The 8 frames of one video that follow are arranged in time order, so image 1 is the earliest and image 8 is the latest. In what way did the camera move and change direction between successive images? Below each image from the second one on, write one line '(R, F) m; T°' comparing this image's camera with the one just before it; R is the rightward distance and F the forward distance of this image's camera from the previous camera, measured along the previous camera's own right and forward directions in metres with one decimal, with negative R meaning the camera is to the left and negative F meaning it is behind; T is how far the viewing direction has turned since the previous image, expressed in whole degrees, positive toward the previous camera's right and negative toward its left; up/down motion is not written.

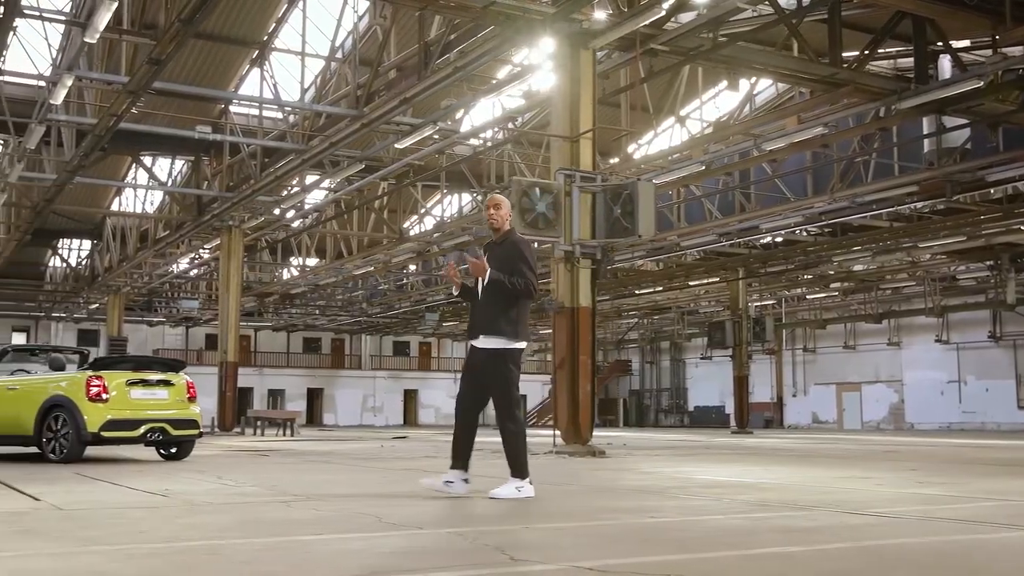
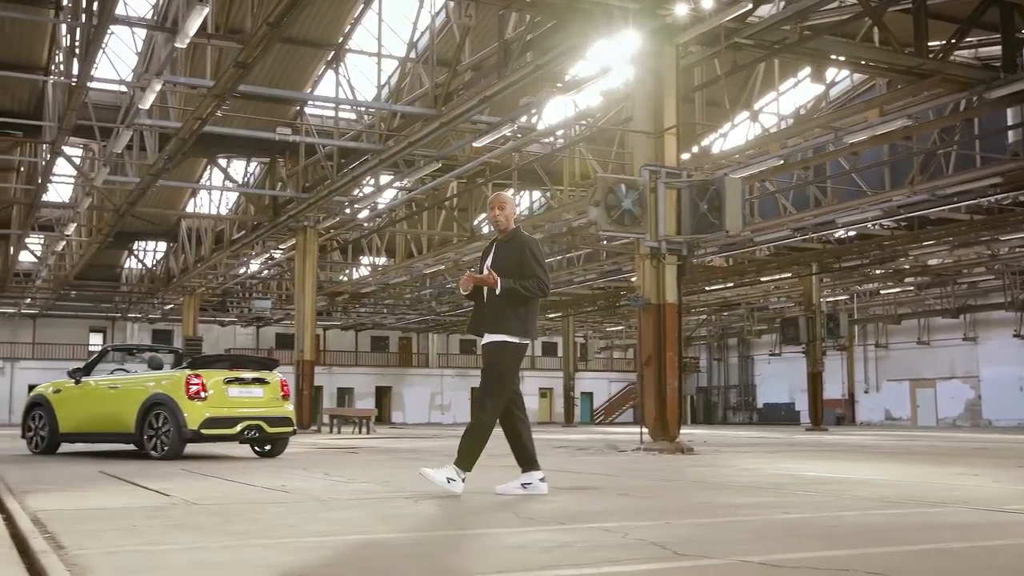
(-0.3, 0.0) m; -3°
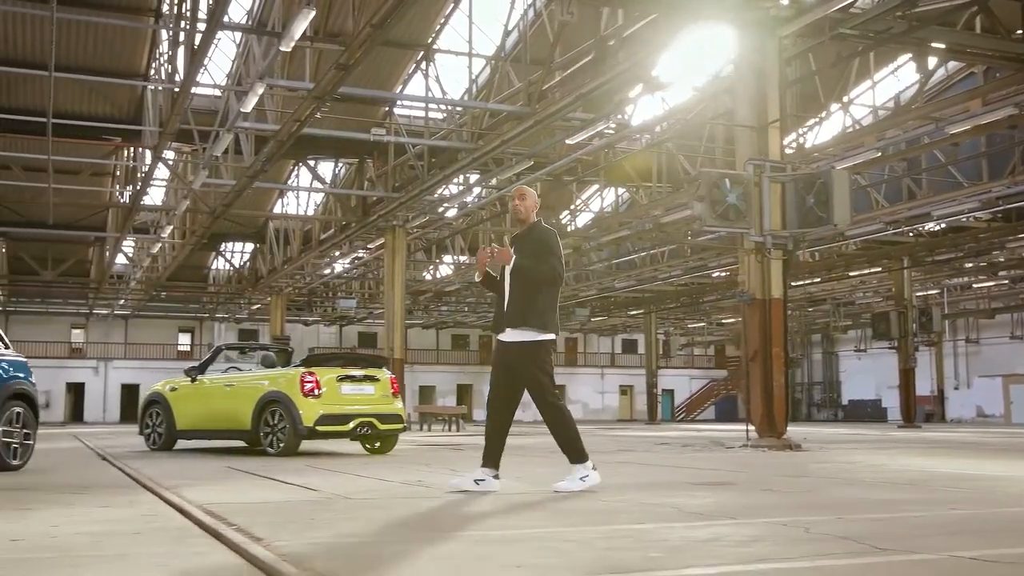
(-0.4, 0.0) m; -4°
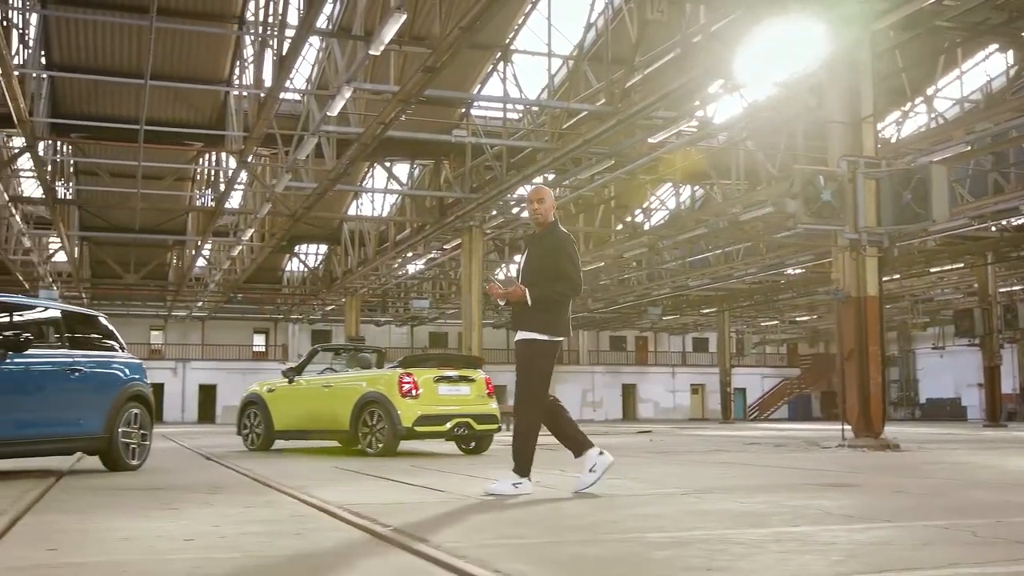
(-0.3, 0.0) m; -3°
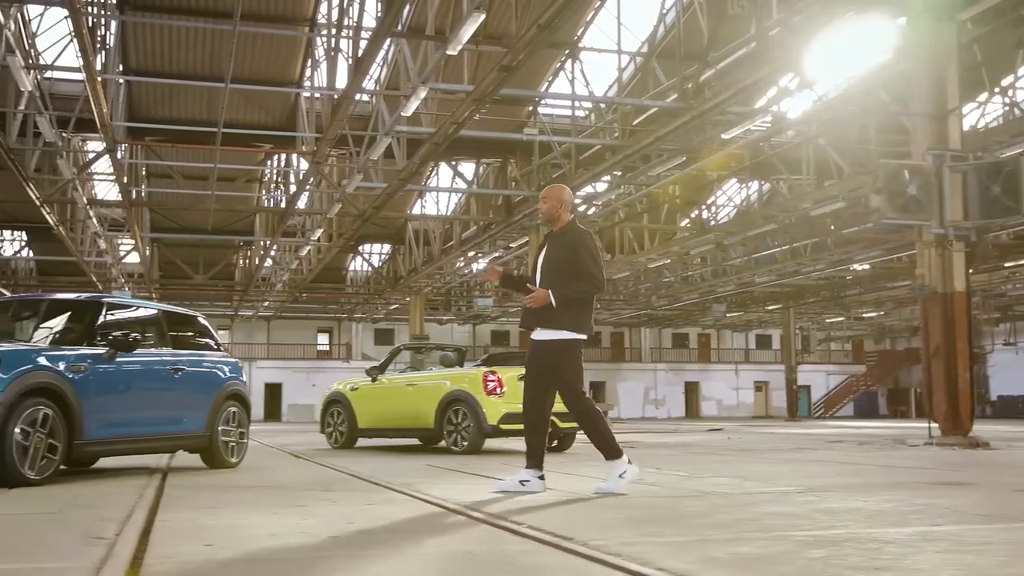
(-0.3, 0.0) m; -3°
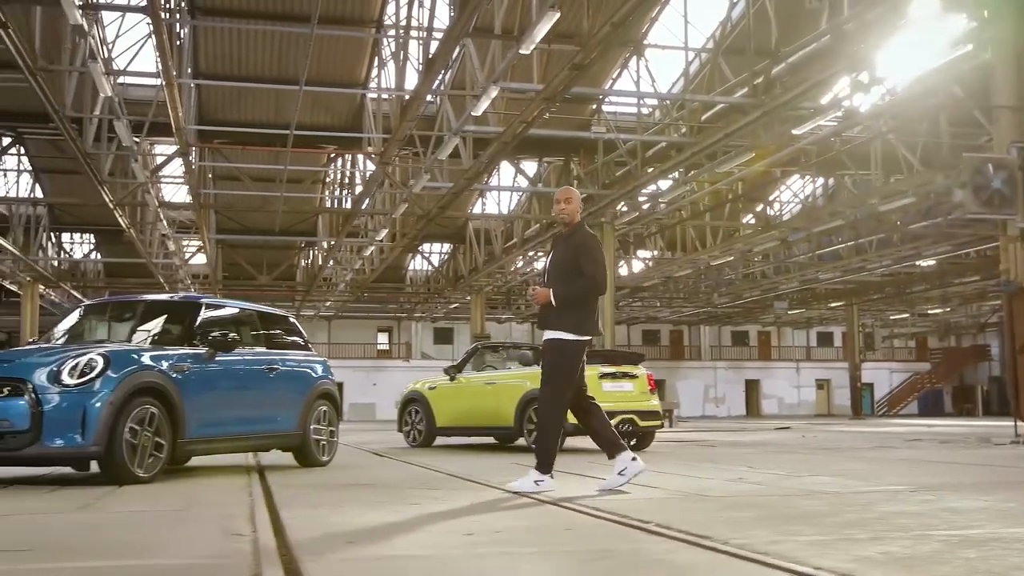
(-0.3, 0.0) m; -3°
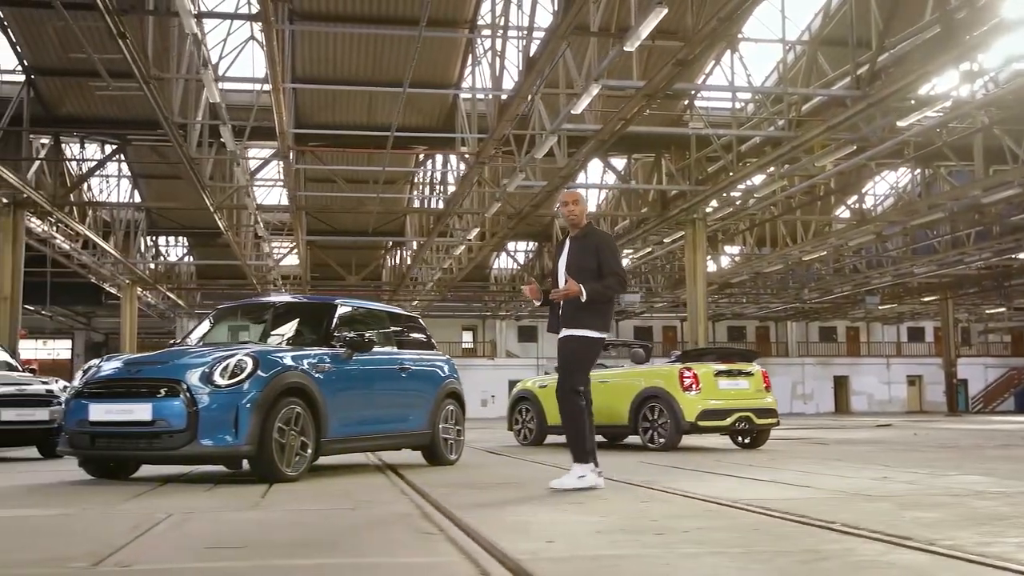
(-0.4, 0.0) m; -4°
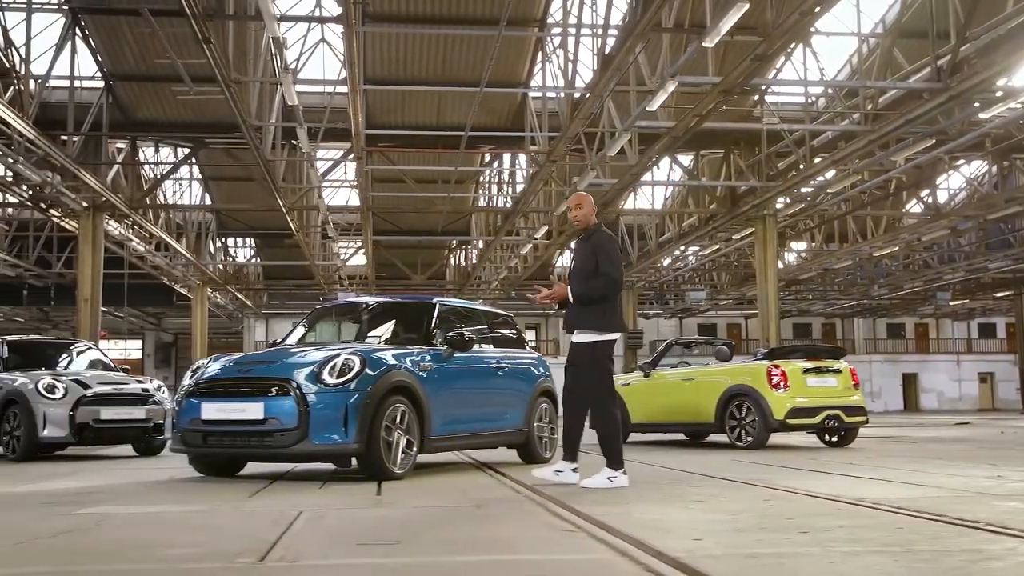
(-0.3, 0.0) m; -3°
